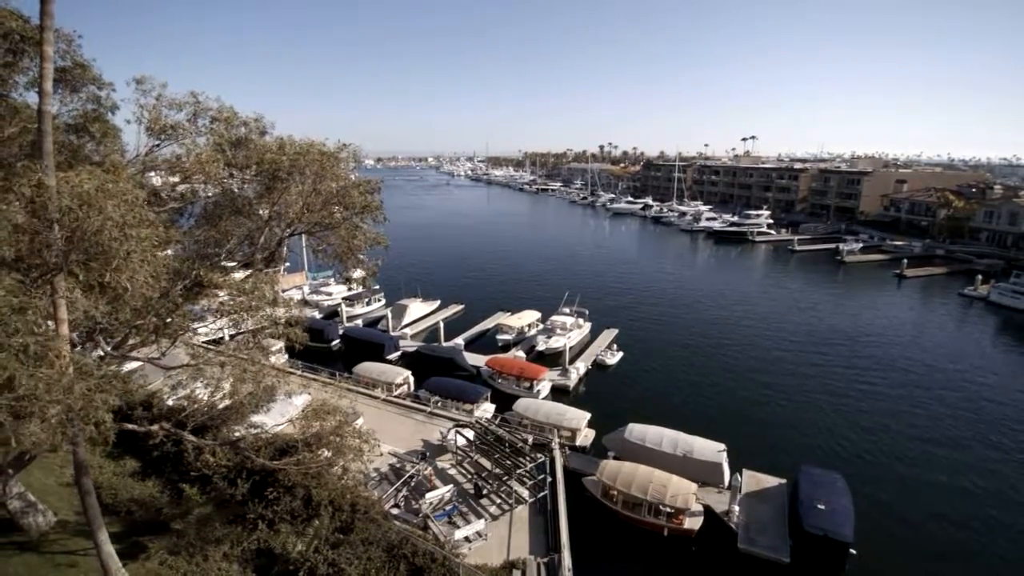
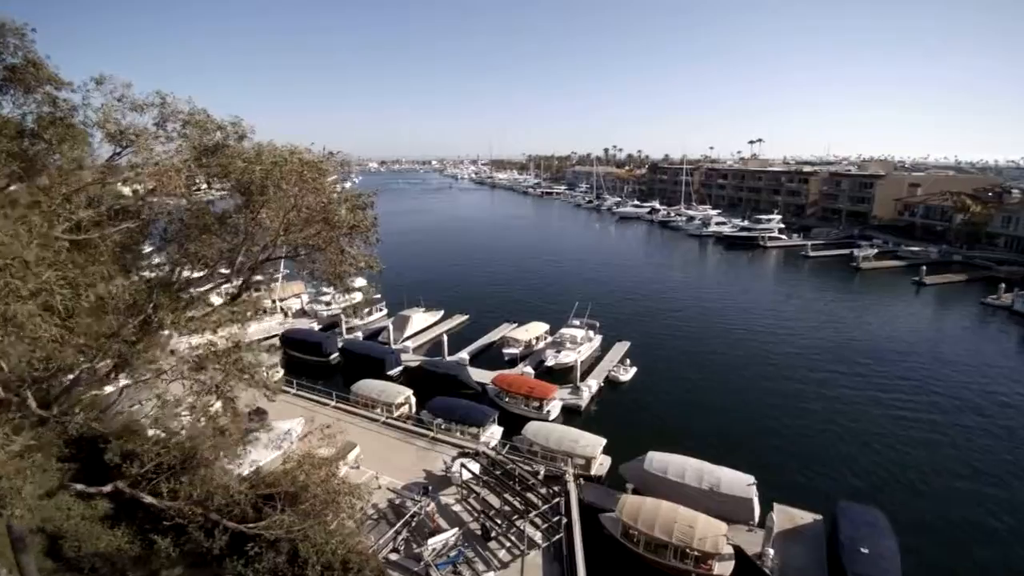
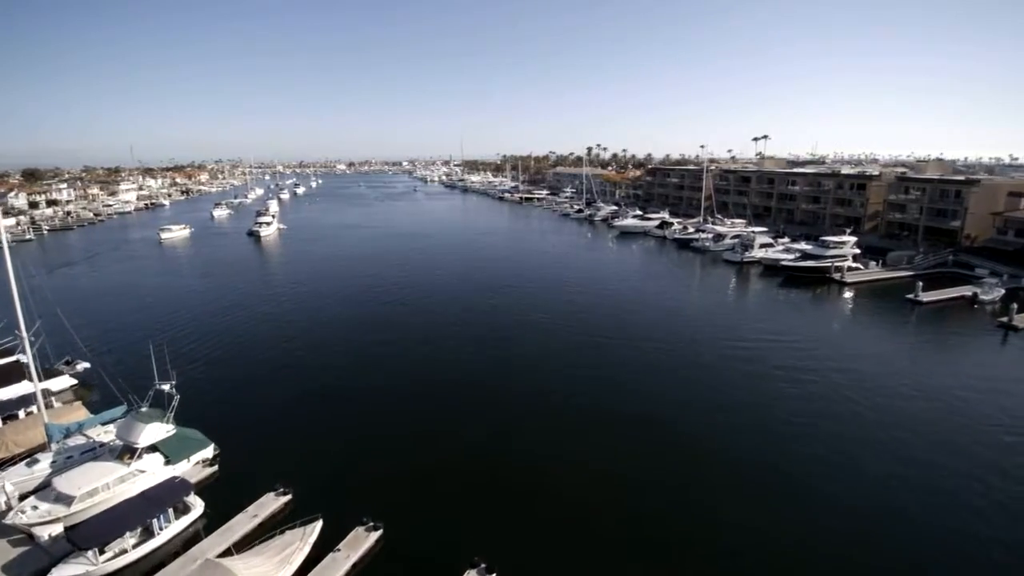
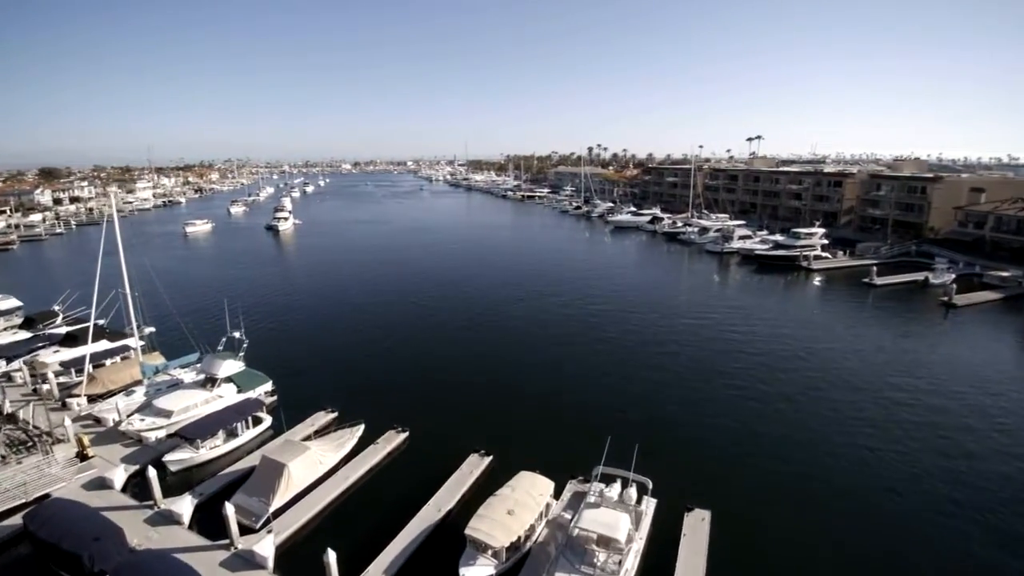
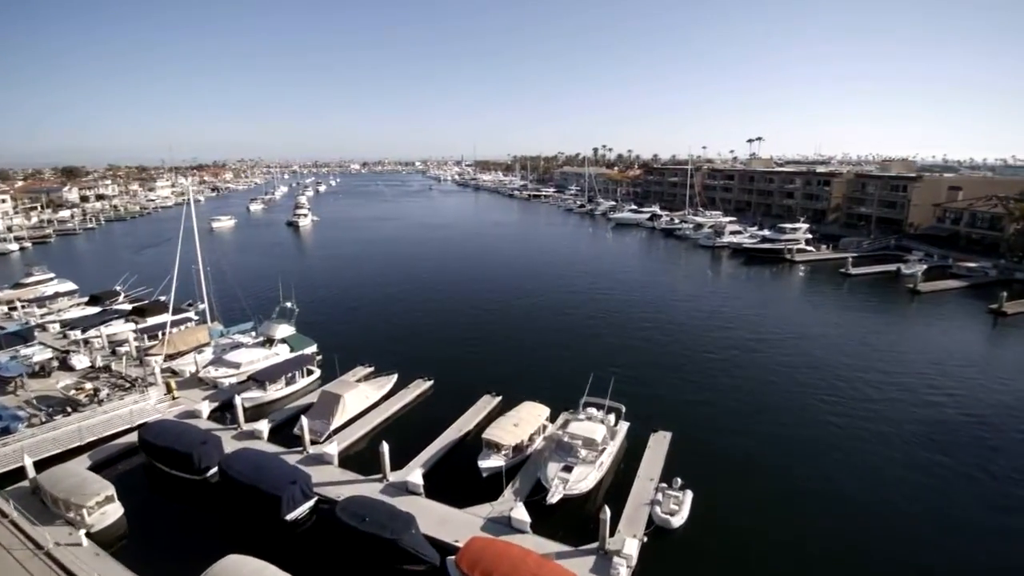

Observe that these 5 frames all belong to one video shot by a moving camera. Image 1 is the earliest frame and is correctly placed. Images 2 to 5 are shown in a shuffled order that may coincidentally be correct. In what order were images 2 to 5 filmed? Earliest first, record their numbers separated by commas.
2, 5, 4, 3
